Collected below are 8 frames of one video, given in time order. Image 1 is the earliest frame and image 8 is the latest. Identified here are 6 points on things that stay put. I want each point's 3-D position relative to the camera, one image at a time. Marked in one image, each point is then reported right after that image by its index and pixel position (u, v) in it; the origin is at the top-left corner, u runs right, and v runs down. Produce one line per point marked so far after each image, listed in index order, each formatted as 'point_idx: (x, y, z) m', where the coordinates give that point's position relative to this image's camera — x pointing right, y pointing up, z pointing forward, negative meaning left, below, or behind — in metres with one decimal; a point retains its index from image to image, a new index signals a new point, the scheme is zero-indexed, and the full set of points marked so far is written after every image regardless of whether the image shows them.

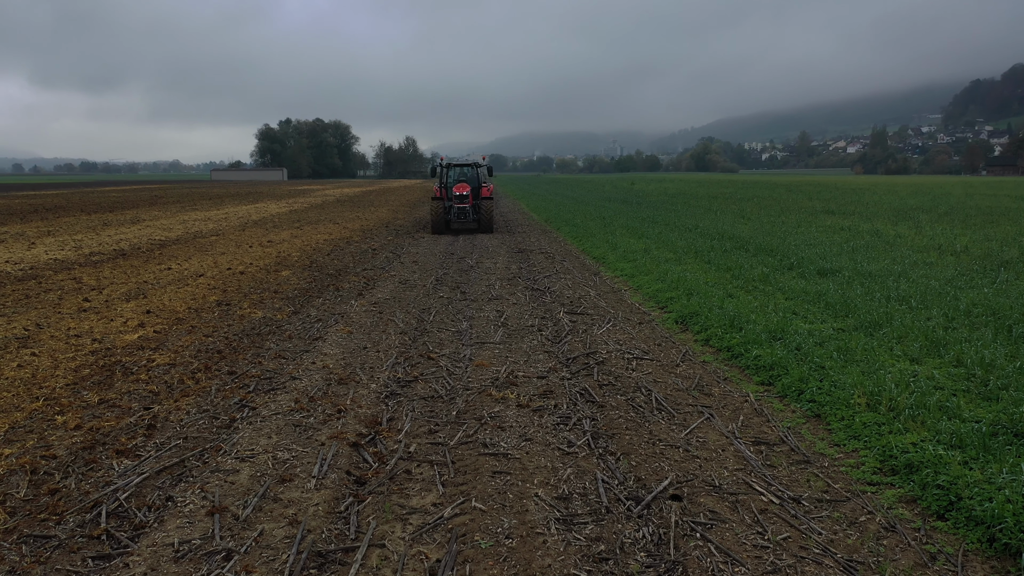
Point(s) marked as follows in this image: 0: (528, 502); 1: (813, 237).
0: (+0.1, -0.7, +2.8) m
1: (+4.0, +0.7, +11.0) m
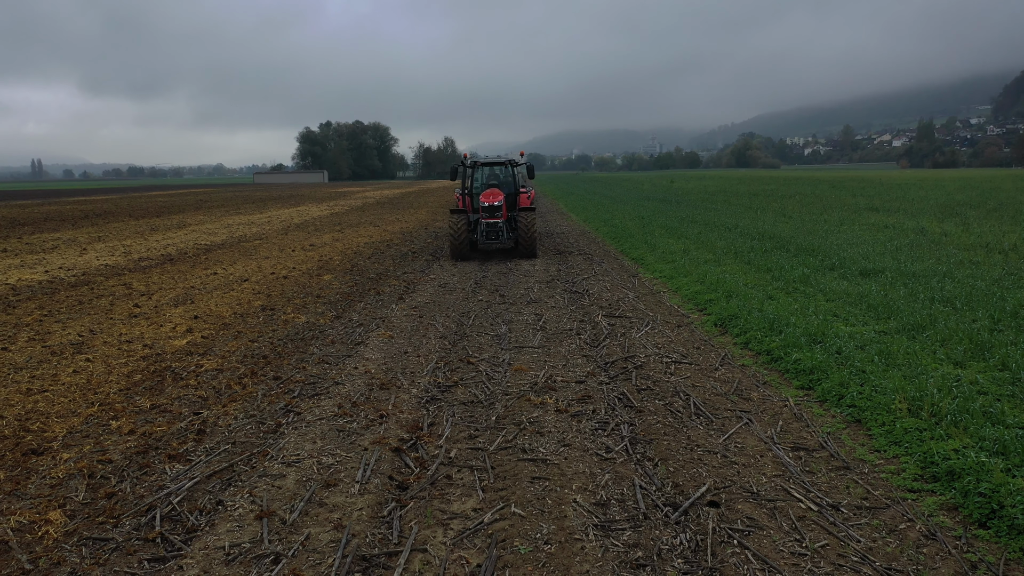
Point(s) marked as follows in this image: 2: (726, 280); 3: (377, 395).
0: (+0.2, -0.7, +2.8) m
1: (+4.5, +0.7, +10.8) m
2: (+1.9, +0.1, +7.5) m
3: (-0.7, -0.6, +4.3) m
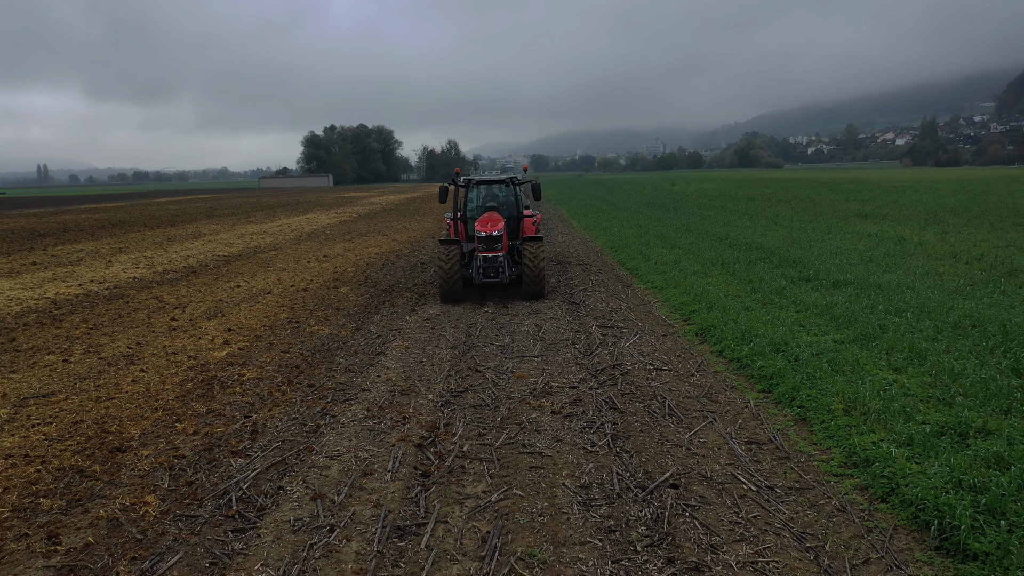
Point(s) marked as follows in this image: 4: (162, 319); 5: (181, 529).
0: (+0.2, -0.9, +3.5) m
1: (+4.5, +0.6, +11.5) m
2: (+1.9, 0.0, +8.2) m
3: (-0.7, -0.7, +5.1) m
4: (-3.5, -0.3, +8.4) m
5: (-1.3, -1.0, +3.4) m
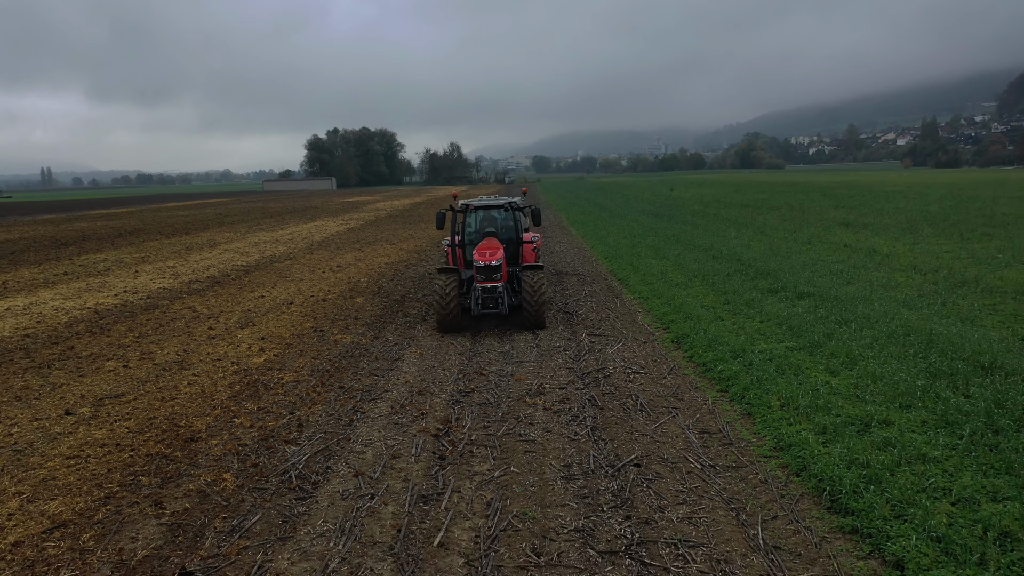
0: (+0.2, -1.0, +4.5) m
1: (+4.5, +0.5, +12.5) m
2: (+1.9, -0.2, +9.2) m
3: (-0.7, -0.8, +6.1) m
4: (-3.5, -0.4, +9.4) m
5: (-1.3, -1.1, +4.4) m
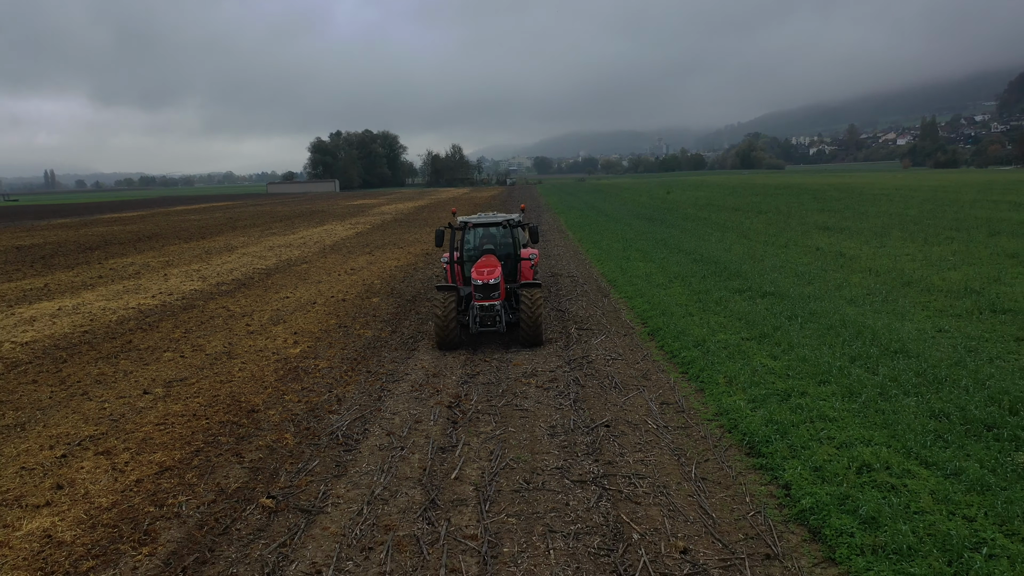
0: (+0.2, -1.0, +5.8) m
1: (+4.5, +0.5, +13.8) m
2: (+1.9, -0.2, +10.5) m
3: (-0.7, -0.8, +7.4) m
4: (-3.5, -0.5, +10.7) m
5: (-1.3, -1.1, +5.7) m
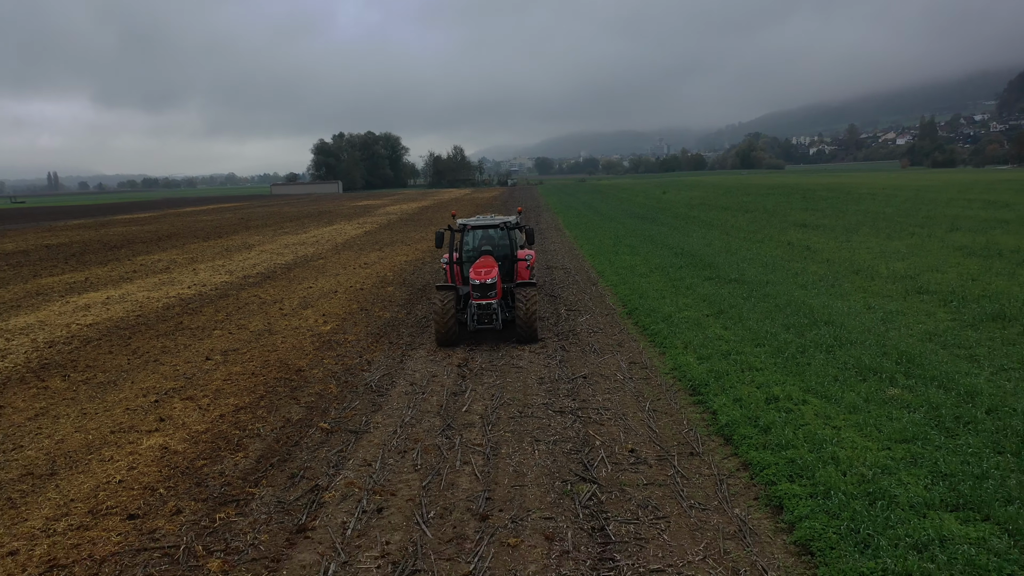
0: (+0.1, -0.8, +7.4) m
1: (+4.5, +0.7, +15.4) m
2: (+1.9, 0.0, +12.0) m
3: (-0.7, -0.6, +8.9) m
4: (-3.5, -0.3, +12.3) m
5: (-1.4, -0.9, +7.2) m
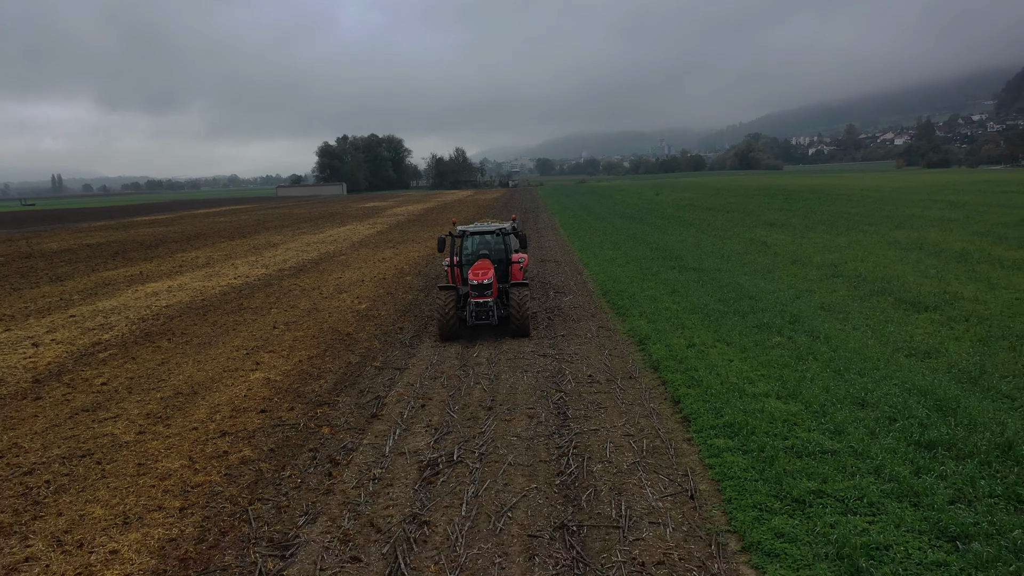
0: (+0.1, -0.6, +10.0) m
1: (+4.5, +0.9, +18.0) m
2: (+1.9, +0.2, +14.6) m
3: (-0.8, -0.4, +11.5) m
4: (-3.5, -0.1, +14.9) m
5: (-1.4, -0.7, +9.8) m
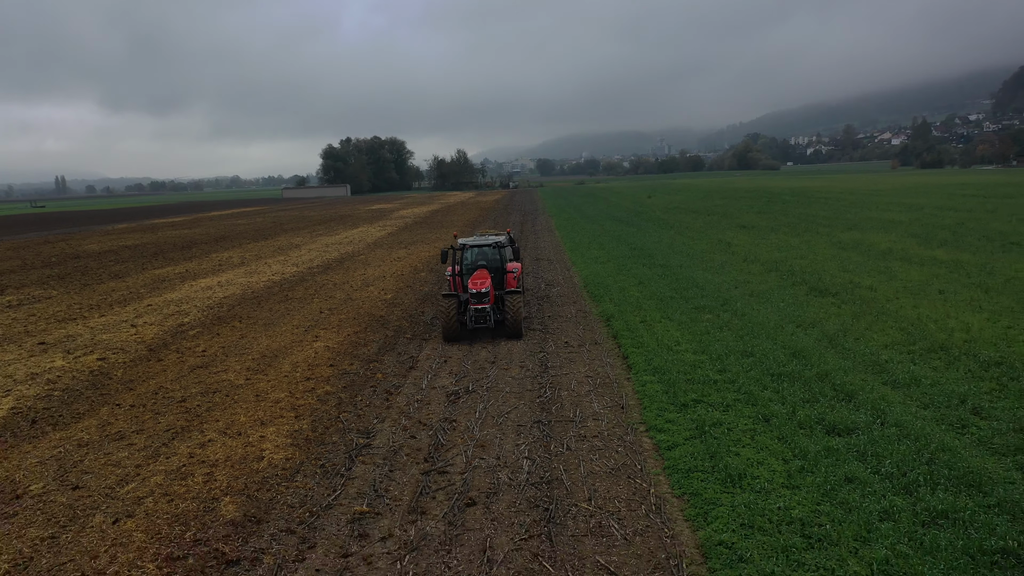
0: (+0.1, -0.5, +12.9) m
1: (+4.4, +1.0, +20.9) m
2: (+1.8, +0.4, +17.6) m
3: (-0.8, -0.3, +14.5) m
4: (-3.6, 0.0, +17.9) m
5: (-1.4, -0.6, +12.8) m
